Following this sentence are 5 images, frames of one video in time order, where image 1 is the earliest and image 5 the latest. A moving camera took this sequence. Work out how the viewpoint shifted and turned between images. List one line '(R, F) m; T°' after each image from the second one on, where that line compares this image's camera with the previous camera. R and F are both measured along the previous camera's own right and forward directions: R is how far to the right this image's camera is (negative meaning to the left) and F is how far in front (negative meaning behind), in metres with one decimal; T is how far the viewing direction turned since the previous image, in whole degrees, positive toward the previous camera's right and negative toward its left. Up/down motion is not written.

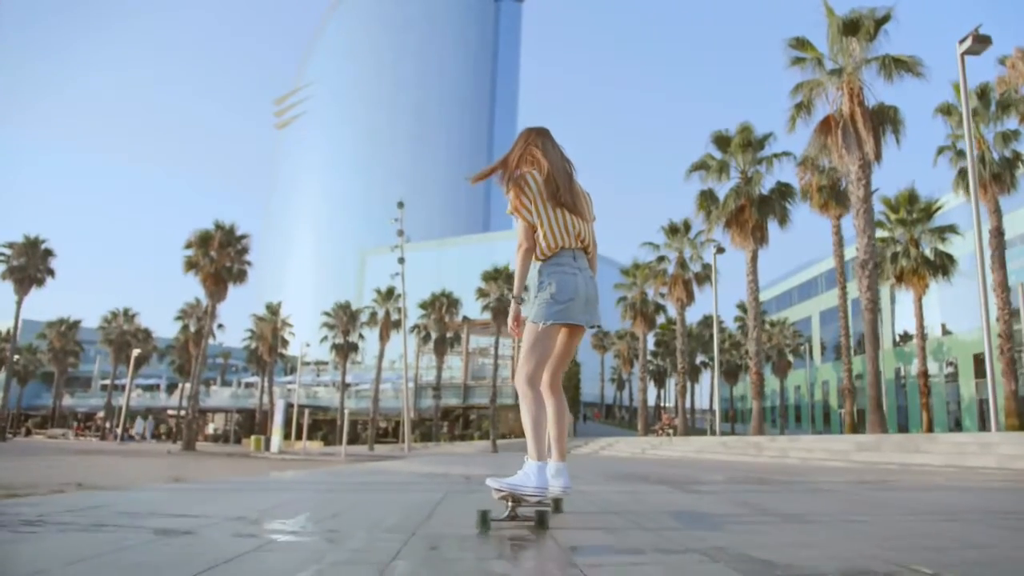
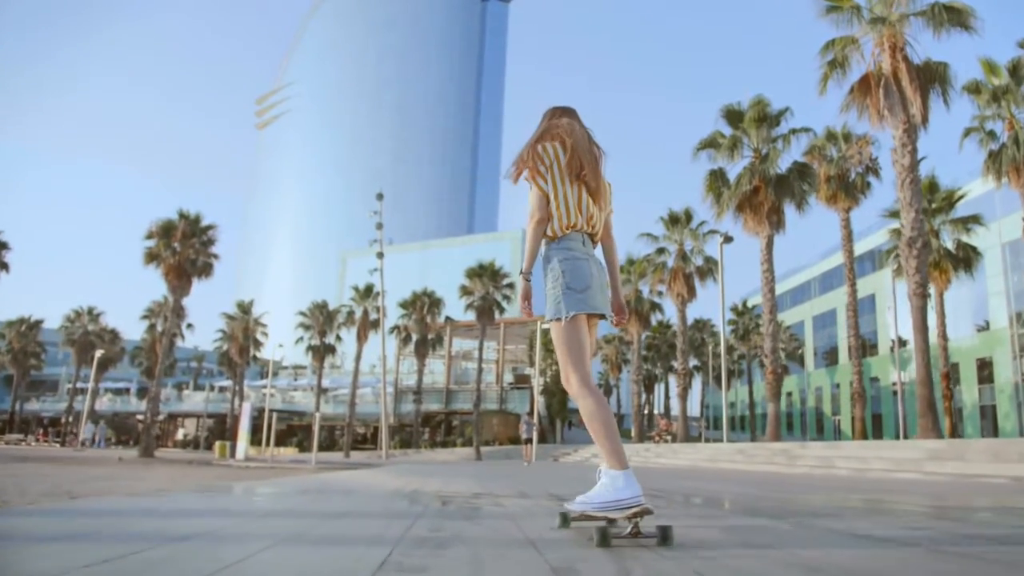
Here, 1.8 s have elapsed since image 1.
(-0.1, +1.9) m; +1°
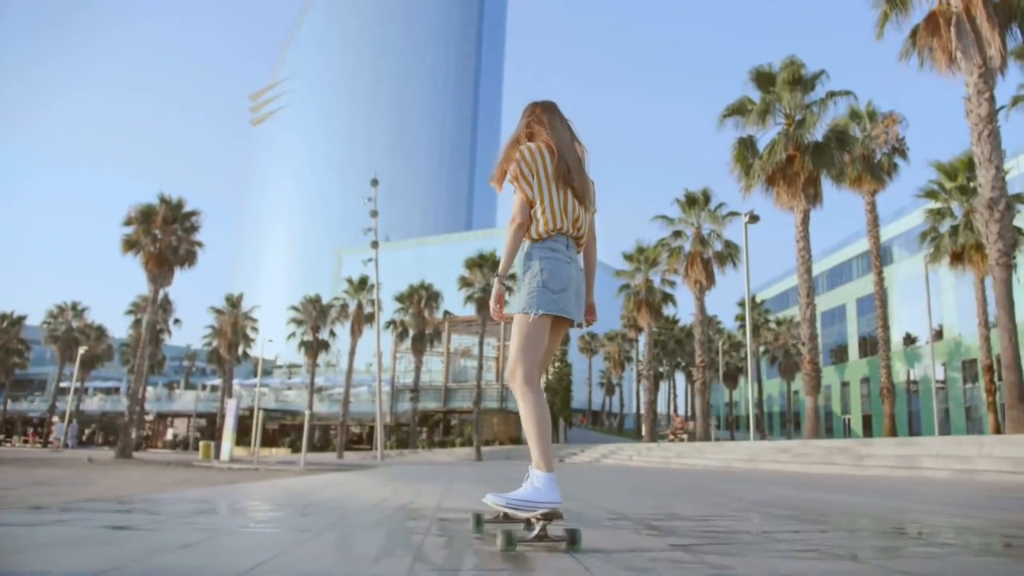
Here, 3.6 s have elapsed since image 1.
(-0.2, +1.7) m; 0°
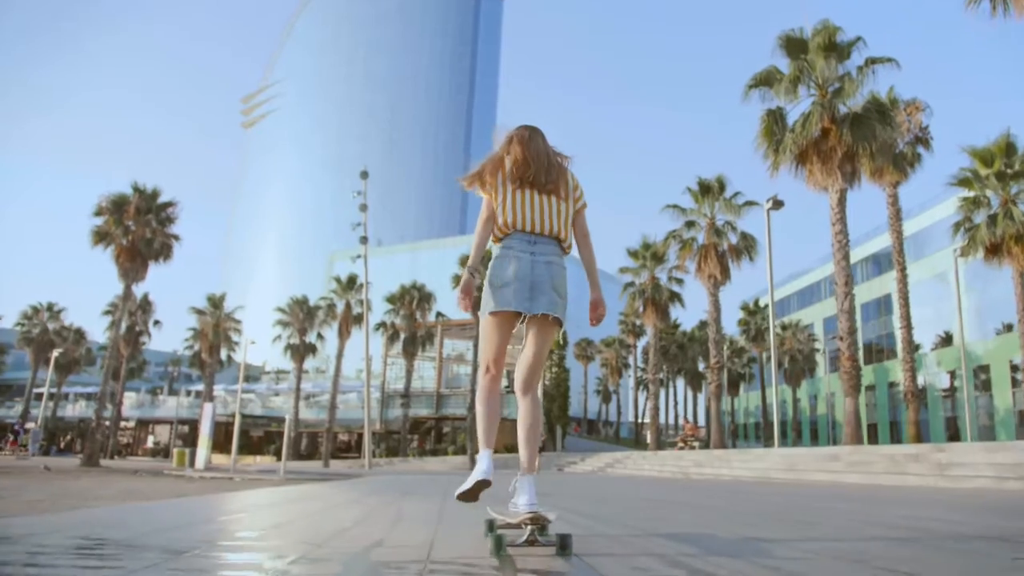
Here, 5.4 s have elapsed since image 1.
(-0.2, +1.6) m; +1°
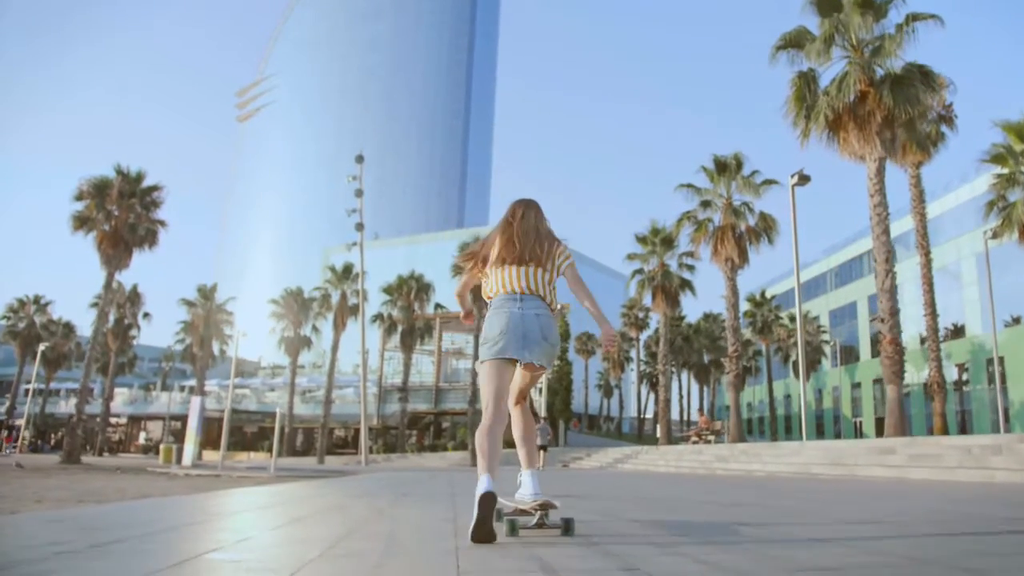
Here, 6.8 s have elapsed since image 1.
(-0.2, +1.1) m; 0°
